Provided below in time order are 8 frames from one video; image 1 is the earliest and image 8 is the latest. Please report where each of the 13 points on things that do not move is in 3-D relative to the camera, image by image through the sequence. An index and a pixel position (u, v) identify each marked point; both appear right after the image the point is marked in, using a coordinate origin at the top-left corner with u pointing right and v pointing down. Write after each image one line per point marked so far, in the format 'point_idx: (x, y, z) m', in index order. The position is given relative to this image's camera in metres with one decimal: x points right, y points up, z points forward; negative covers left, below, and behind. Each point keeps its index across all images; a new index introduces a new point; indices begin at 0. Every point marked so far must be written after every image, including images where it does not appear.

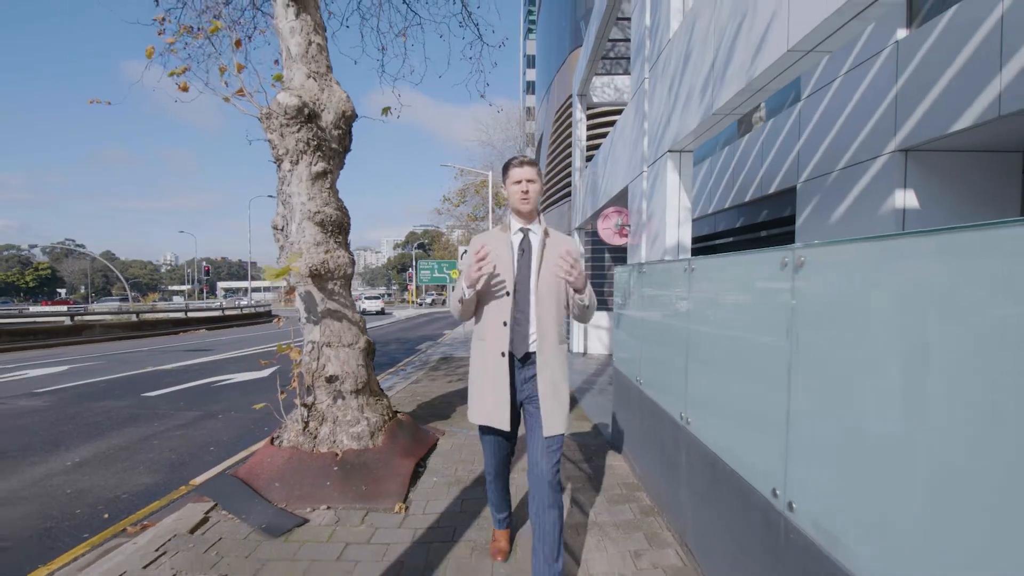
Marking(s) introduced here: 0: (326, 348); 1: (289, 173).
0: (-1.4, -0.4, +4.2) m
1: (-1.7, +0.9, +4.3) m
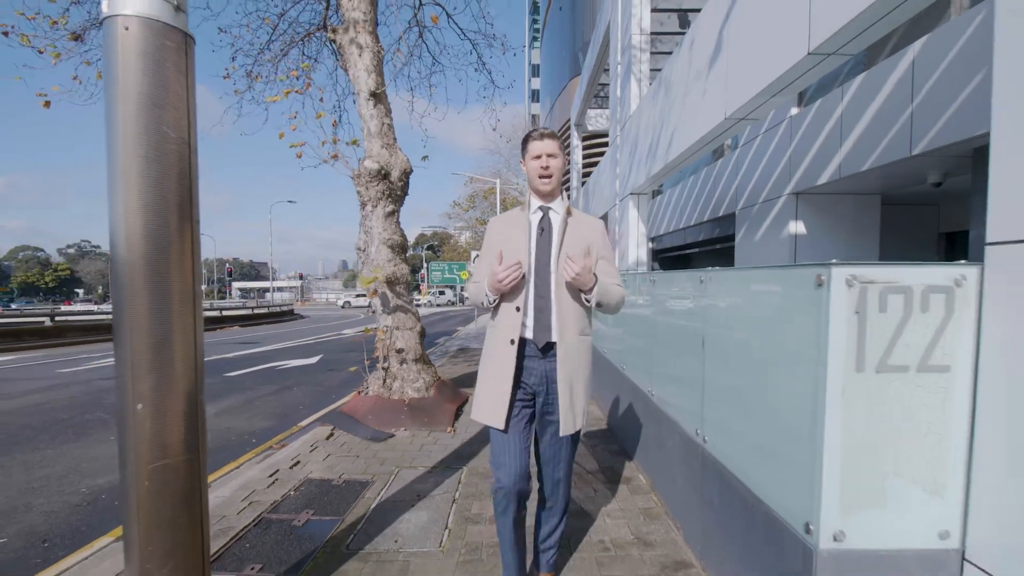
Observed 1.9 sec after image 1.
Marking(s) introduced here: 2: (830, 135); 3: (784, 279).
0: (-1.3, -0.5, +6.2) m
1: (-1.6, +0.9, +6.3) m
2: (+3.3, +1.6, +5.7) m
3: (+0.9, 0.0, +2.1) m
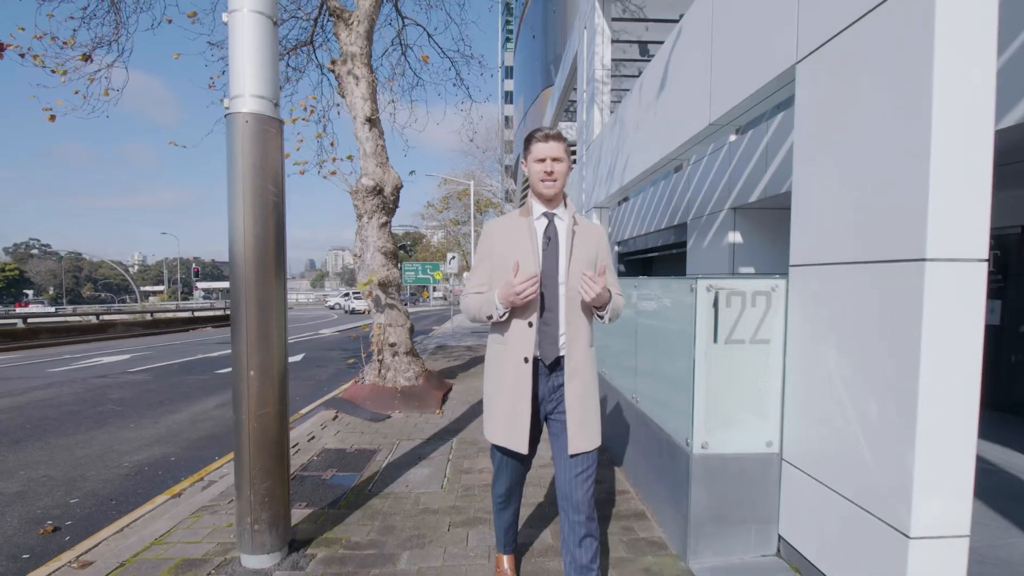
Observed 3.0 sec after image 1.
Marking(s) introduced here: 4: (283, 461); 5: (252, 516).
0: (-1.6, -0.5, +7.1) m
1: (-1.9, +0.8, +7.1) m
2: (+3.0, +1.6, +6.8) m
3: (+0.9, 0.0, +3.0) m
4: (-1.2, -0.9, +2.8) m
5: (-1.3, -1.1, +2.7) m
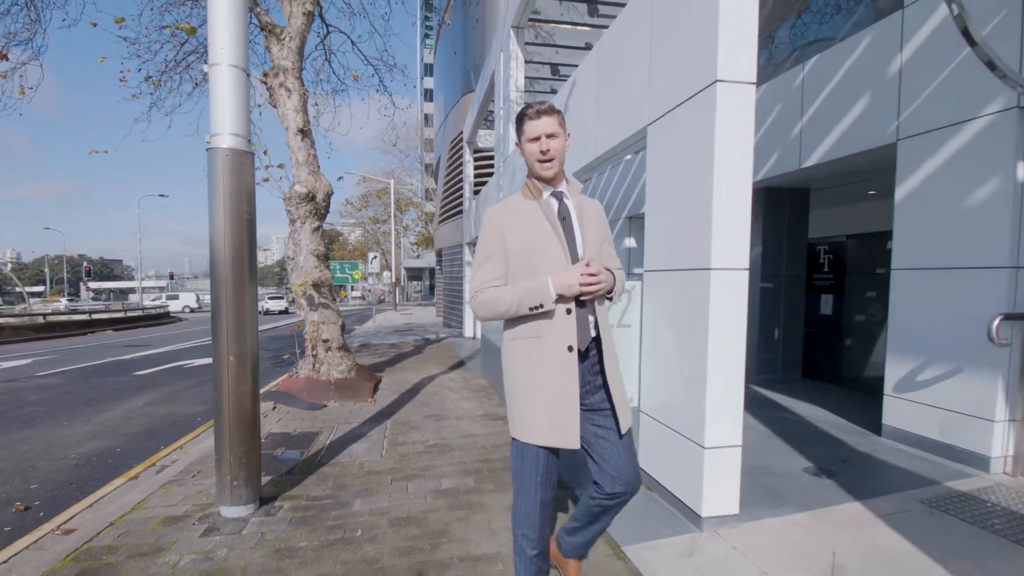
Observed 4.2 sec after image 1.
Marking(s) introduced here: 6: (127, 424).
0: (-2.6, -0.5, +7.6) m
1: (-2.9, +0.8, +7.6) m
2: (+2.0, +1.6, +8.0) m
3: (+0.4, 0.0, +4.0) m
4: (-1.6, -0.9, +3.5) m
5: (-1.7, -1.1, +3.4) m
6: (-4.8, -1.7, +6.8) m
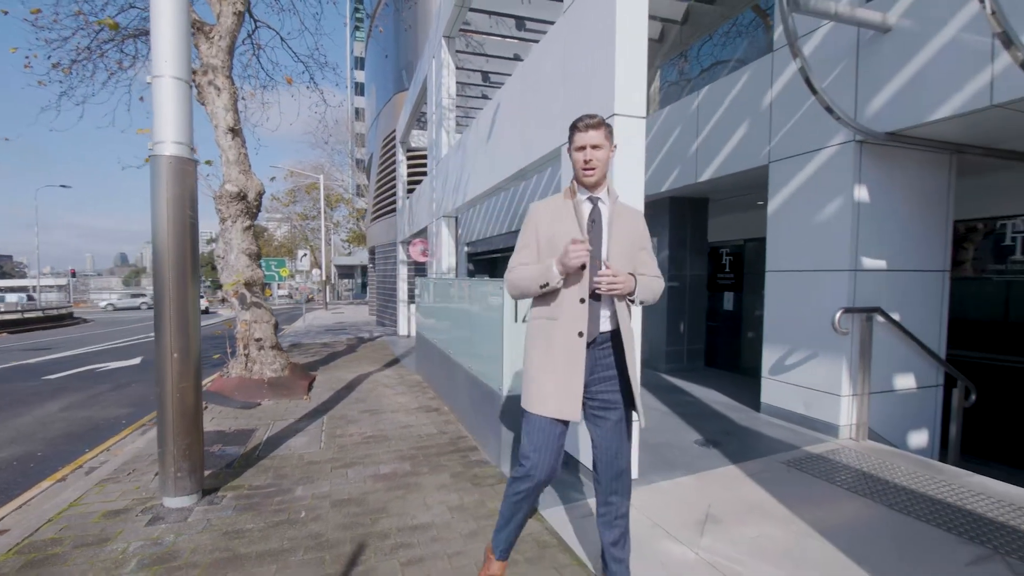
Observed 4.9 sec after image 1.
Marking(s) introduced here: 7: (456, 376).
0: (-3.6, -0.5, +7.6) m
1: (-3.9, +0.8, +7.6) m
2: (+0.9, +1.6, +8.6) m
3: (-0.2, 0.0, +4.4) m
4: (-2.1, -0.9, +3.7) m
5: (-2.2, -1.1, +3.5) m
6: (-5.6, -1.7, +6.6) m
7: (-0.6, -0.9, +5.9) m
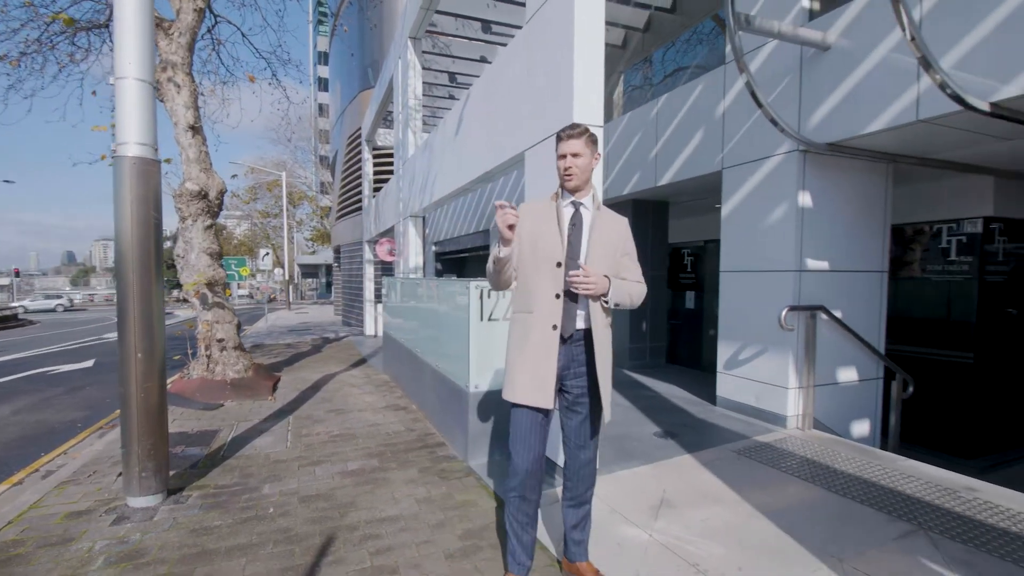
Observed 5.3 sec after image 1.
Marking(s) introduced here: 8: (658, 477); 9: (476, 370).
0: (-4.0, -0.5, +7.5) m
1: (-4.3, +0.8, +7.5) m
2: (+0.4, +1.6, +8.7) m
3: (-0.4, 0.0, +4.5) m
4: (-2.3, -0.9, +3.6) m
5: (-2.4, -1.1, +3.5) m
6: (-6.0, -1.7, +6.4) m
7: (-1.0, -0.9, +6.0) m
8: (+0.9, -1.2, +3.4) m
9: (-0.3, -0.6, +4.1) m
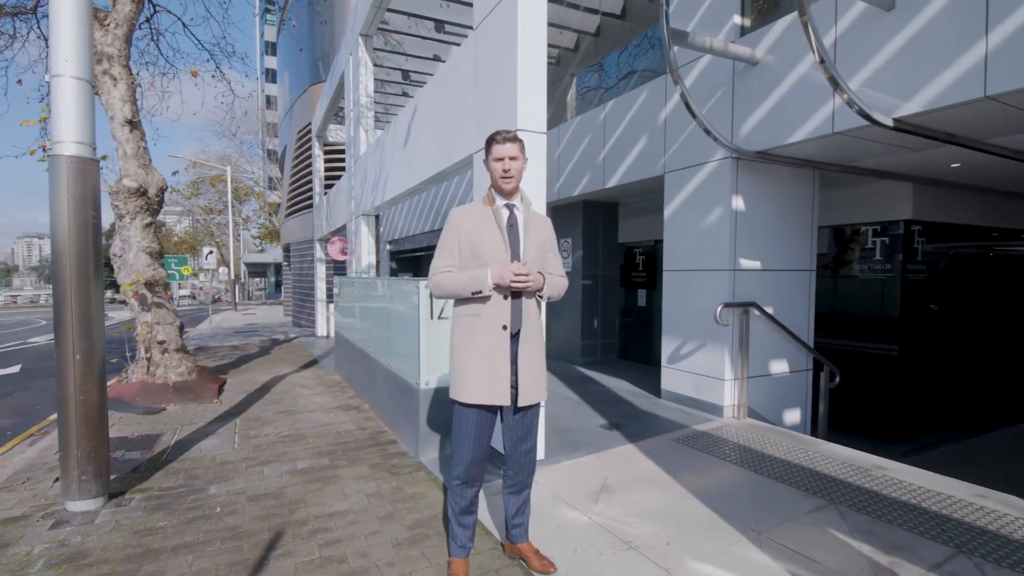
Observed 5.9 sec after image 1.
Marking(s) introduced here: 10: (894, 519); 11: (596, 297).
0: (-4.7, -0.5, +7.3) m
1: (-5.0, +0.8, +7.2) m
2: (-0.3, +1.7, +8.8) m
3: (-0.9, 0.0, +4.5) m
4: (-2.7, -0.9, +3.6) m
5: (-2.7, -1.1, +3.5) m
6: (-6.5, -1.7, +6.0) m
7: (-1.5, -0.9, +6.0) m
8: (+0.6, -1.2, +3.6) m
9: (-0.6, -0.6, +4.2) m
10: (+1.9, -1.2, +2.8) m
11: (+1.2, -0.1, +7.9) m
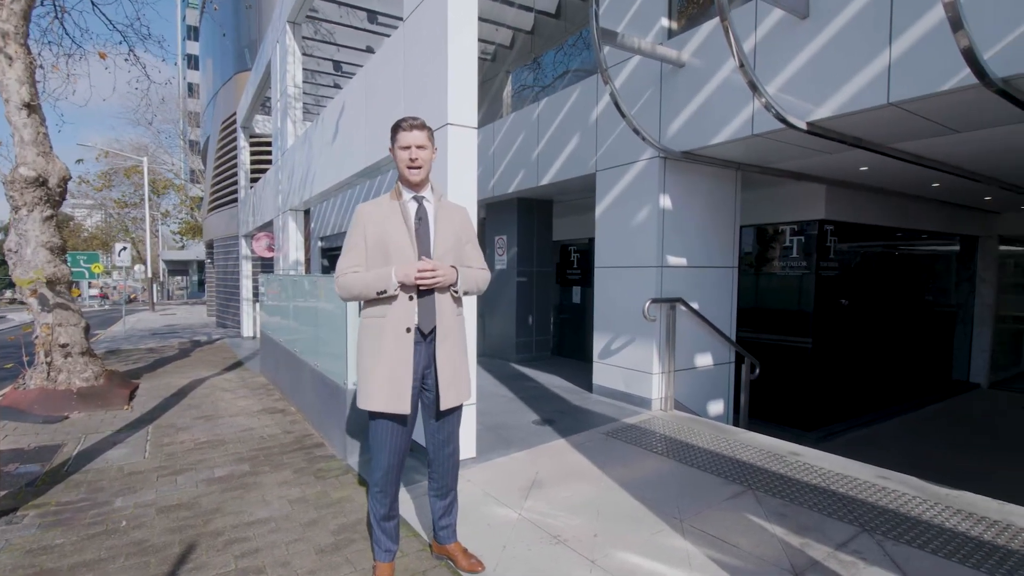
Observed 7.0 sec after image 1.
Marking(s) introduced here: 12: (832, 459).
0: (-5.5, -0.5, +6.7) m
1: (-5.8, +0.9, +6.6) m
2: (-1.4, +1.7, +8.7) m
3: (-1.4, 0.0, +4.4) m
4: (-3.1, -0.9, +3.2) m
5: (-3.1, -1.1, +3.1) m
6: (-7.2, -1.7, +5.2) m
7: (-2.2, -0.9, +5.8) m
8: (+0.1, -1.1, +3.6) m
9: (-1.1, -0.6, +4.1) m
10: (+1.6, -1.1, +3.0) m
11: (+0.3, -0.1, +8.0) m
12: (+2.0, -1.1, +3.6) m
